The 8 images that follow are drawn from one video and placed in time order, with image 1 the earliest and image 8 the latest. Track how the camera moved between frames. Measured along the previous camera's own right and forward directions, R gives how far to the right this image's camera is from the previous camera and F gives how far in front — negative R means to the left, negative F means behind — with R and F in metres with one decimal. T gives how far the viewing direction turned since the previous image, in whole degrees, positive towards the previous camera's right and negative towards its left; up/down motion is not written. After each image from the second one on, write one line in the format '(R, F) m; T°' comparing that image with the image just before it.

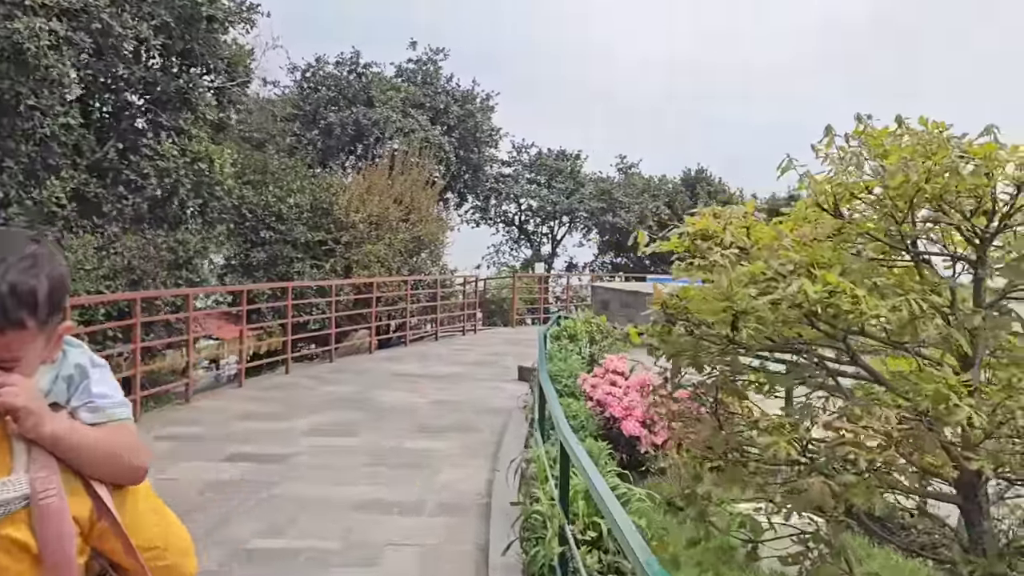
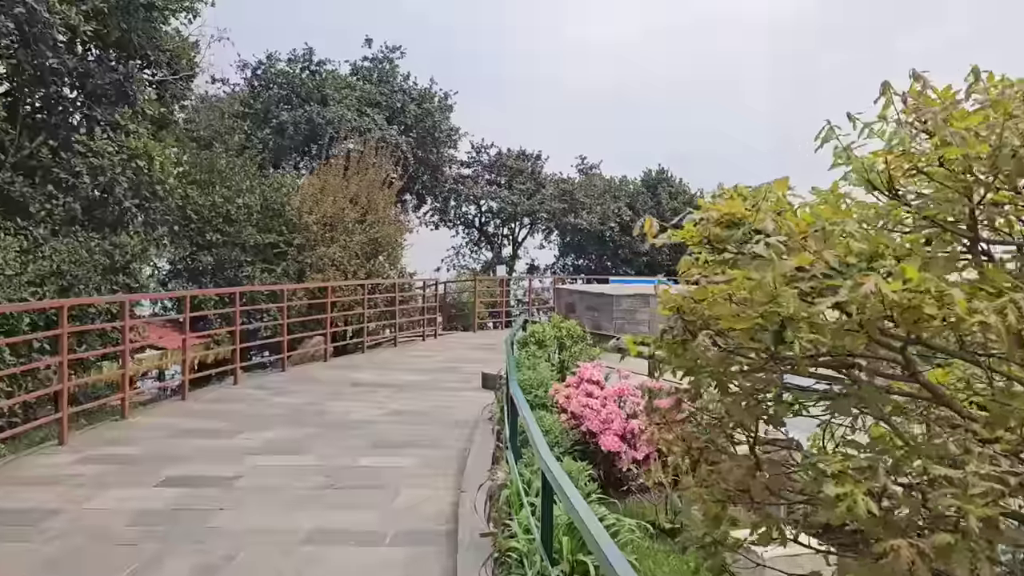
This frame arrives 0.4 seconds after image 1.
(0.0, +0.4) m; +3°
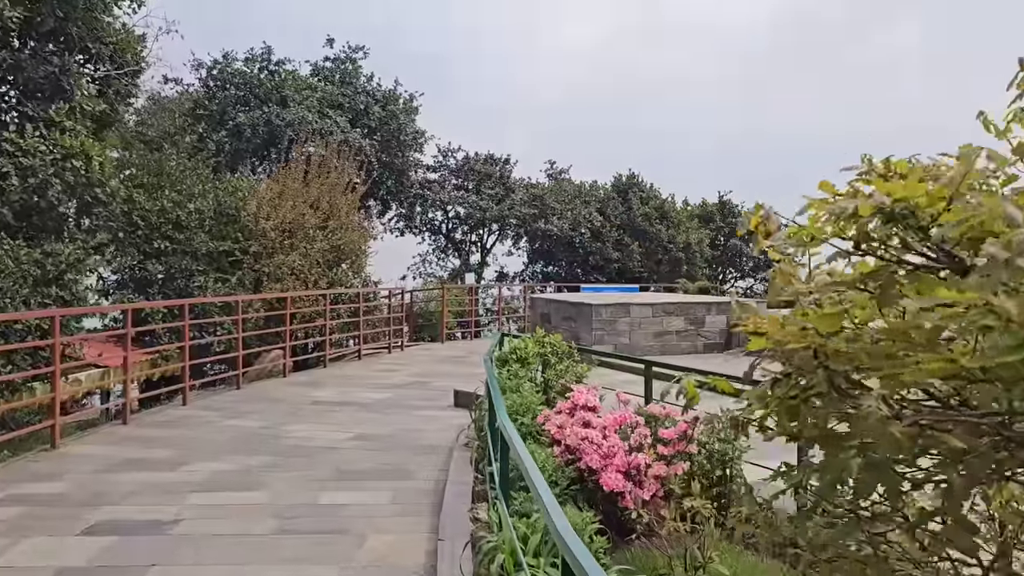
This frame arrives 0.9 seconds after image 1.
(-0.1, +0.6) m; +2°
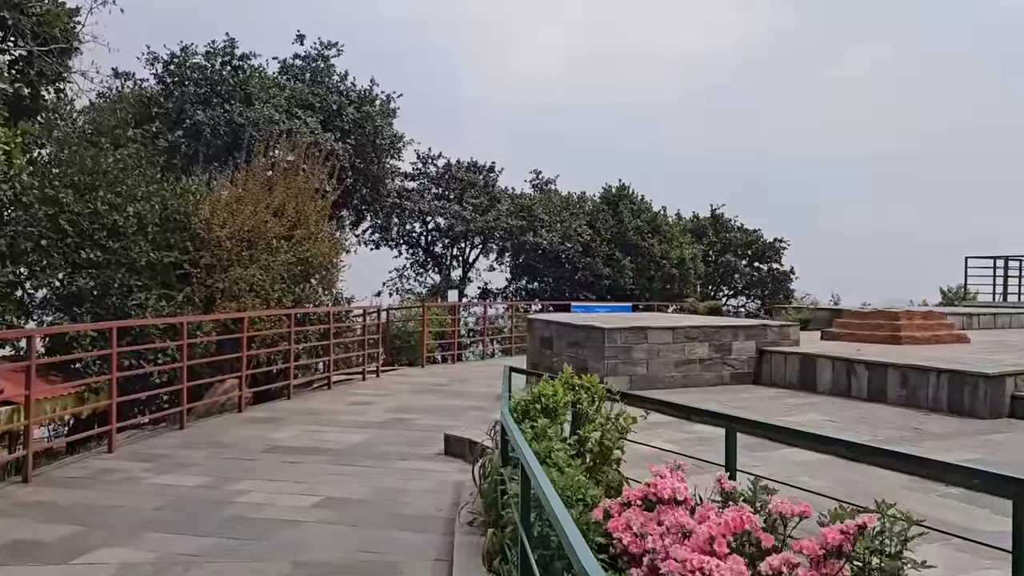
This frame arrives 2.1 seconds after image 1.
(-0.2, +1.4) m; +2°
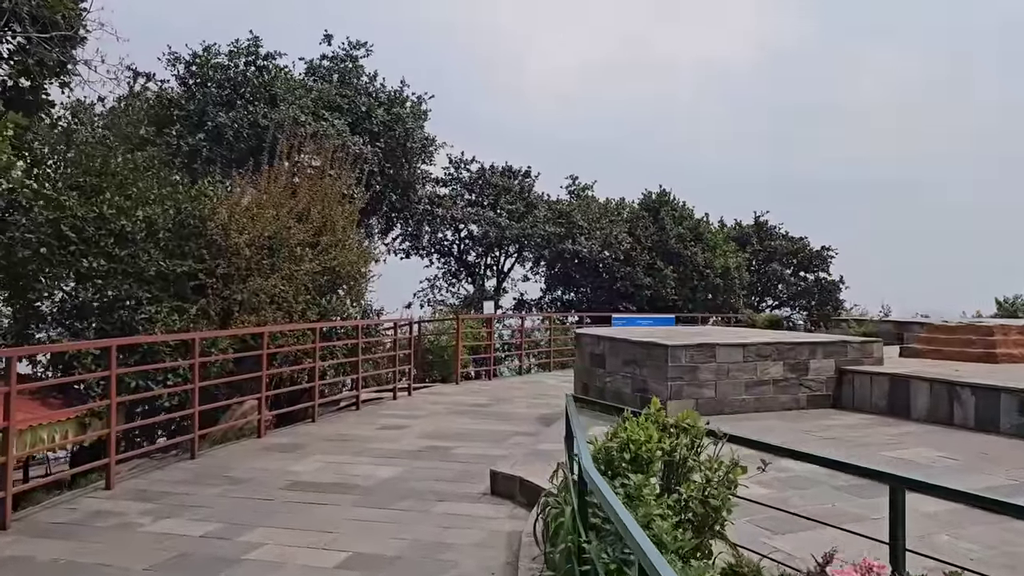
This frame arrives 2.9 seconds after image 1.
(-0.2, +0.9) m; -2°
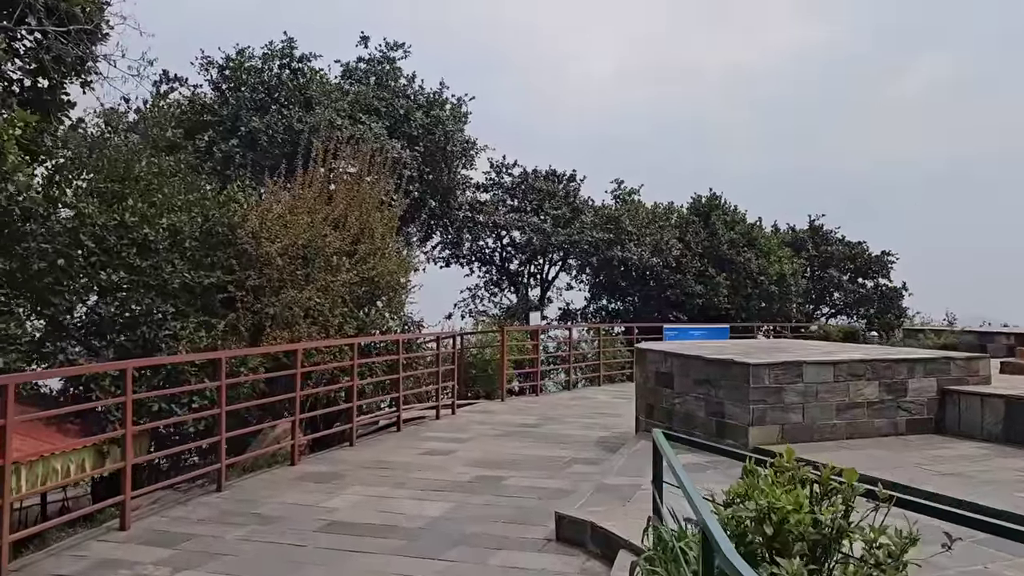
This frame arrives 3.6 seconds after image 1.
(-0.2, +0.7) m; -2°
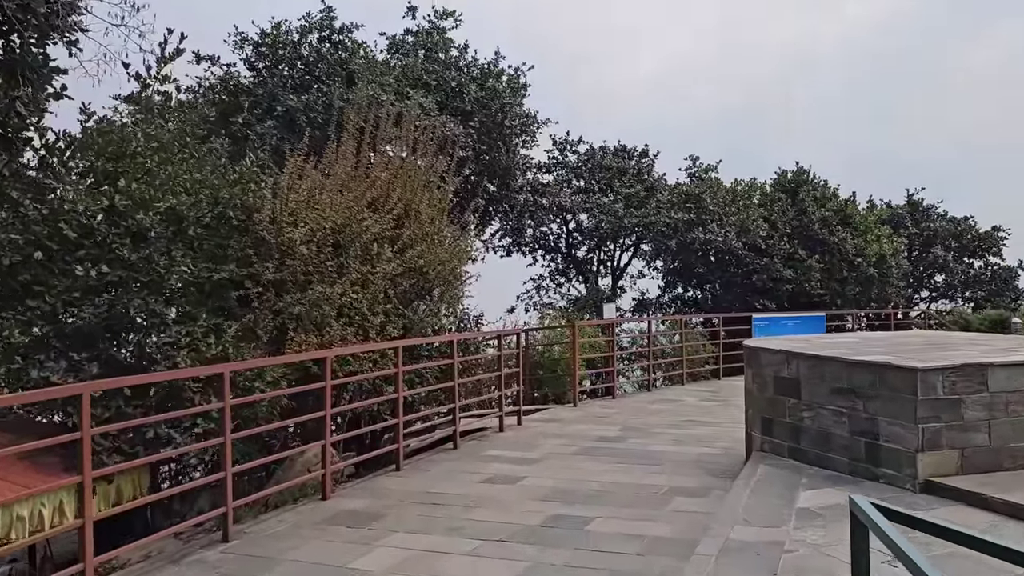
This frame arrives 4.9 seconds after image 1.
(-0.1, +1.4) m; -4°
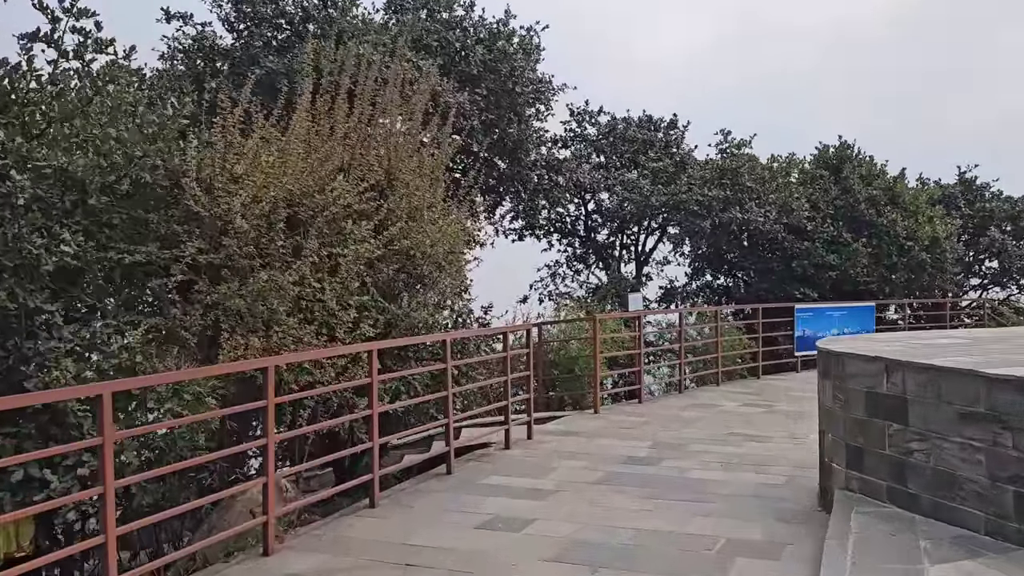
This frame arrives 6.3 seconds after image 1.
(+0.1, +1.4) m; -1°
